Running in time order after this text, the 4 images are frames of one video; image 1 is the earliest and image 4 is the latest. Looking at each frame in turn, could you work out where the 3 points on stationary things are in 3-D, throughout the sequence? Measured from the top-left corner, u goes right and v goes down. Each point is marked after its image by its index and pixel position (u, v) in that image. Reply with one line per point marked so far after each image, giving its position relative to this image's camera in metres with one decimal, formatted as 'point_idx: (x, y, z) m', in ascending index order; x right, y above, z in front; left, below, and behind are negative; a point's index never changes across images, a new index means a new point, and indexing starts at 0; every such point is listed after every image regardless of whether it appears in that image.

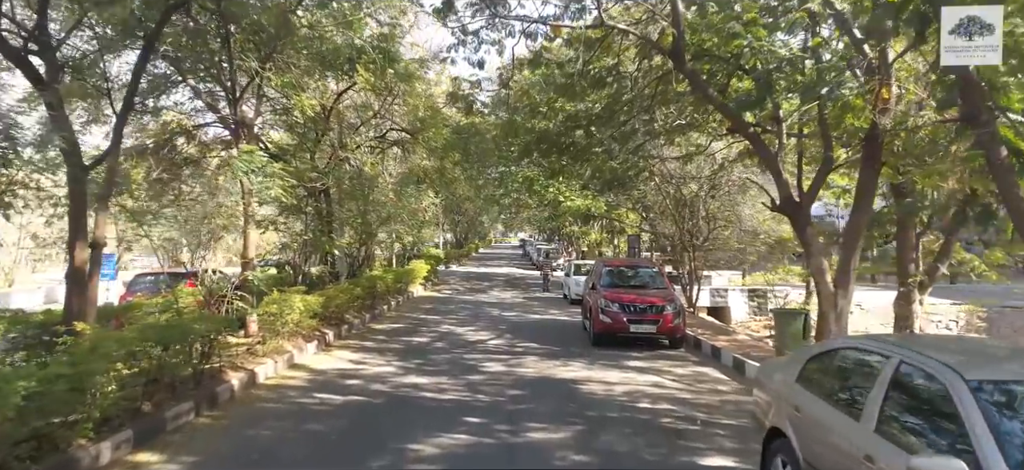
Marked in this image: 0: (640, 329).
0: (+2.2, -1.6, +11.6) m
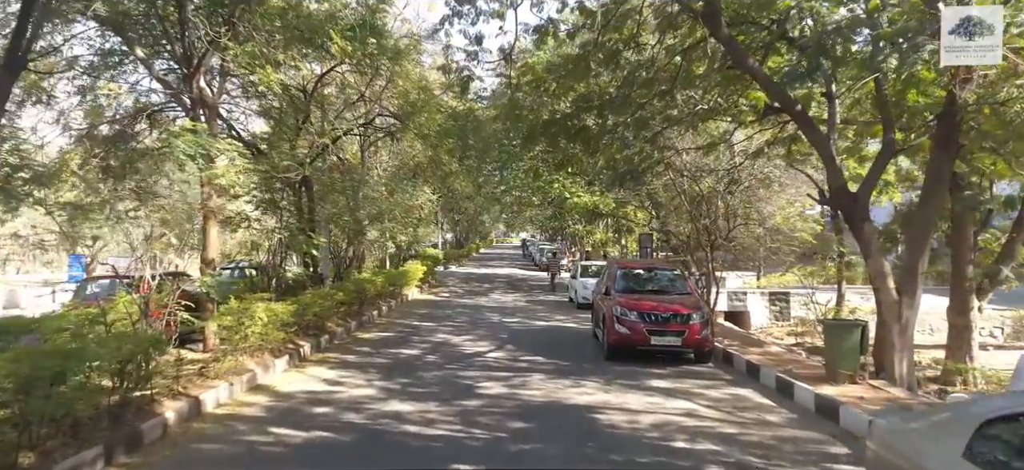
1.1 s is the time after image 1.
0: (+2.2, -1.6, +10.0) m
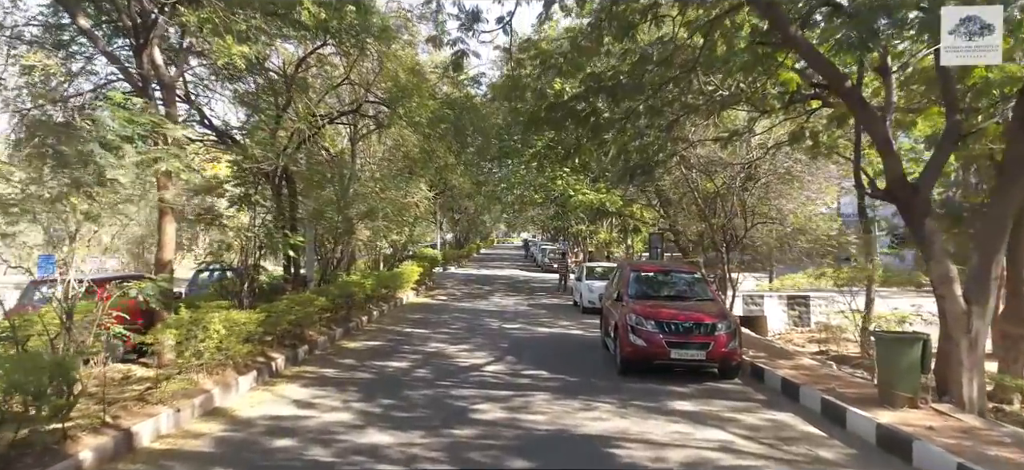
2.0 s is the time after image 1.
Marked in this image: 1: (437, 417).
0: (+2.2, -1.6, +8.8) m
1: (-0.8, -1.9, +7.2) m
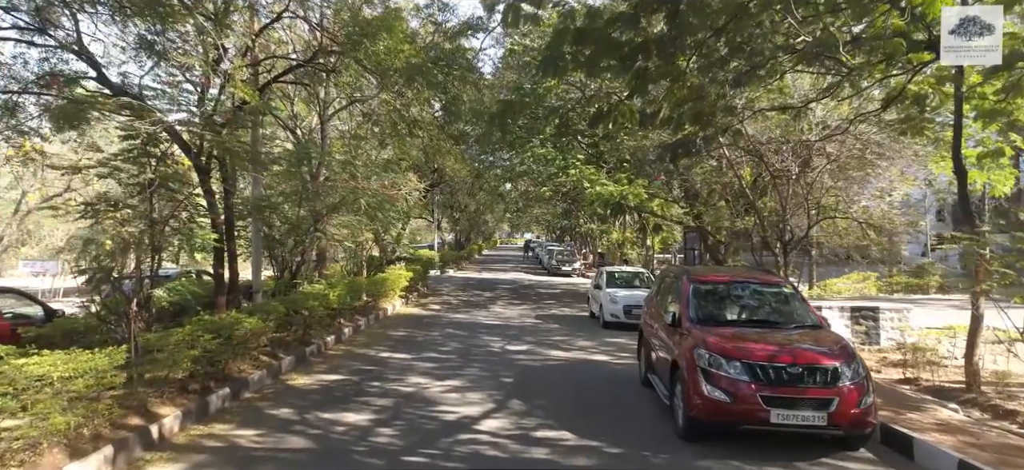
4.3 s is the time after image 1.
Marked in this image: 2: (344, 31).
0: (+2.3, -1.5, +5.6) m
1: (-0.7, -1.9, +4.0) m
2: (-2.2, +2.7, +9.2) m
